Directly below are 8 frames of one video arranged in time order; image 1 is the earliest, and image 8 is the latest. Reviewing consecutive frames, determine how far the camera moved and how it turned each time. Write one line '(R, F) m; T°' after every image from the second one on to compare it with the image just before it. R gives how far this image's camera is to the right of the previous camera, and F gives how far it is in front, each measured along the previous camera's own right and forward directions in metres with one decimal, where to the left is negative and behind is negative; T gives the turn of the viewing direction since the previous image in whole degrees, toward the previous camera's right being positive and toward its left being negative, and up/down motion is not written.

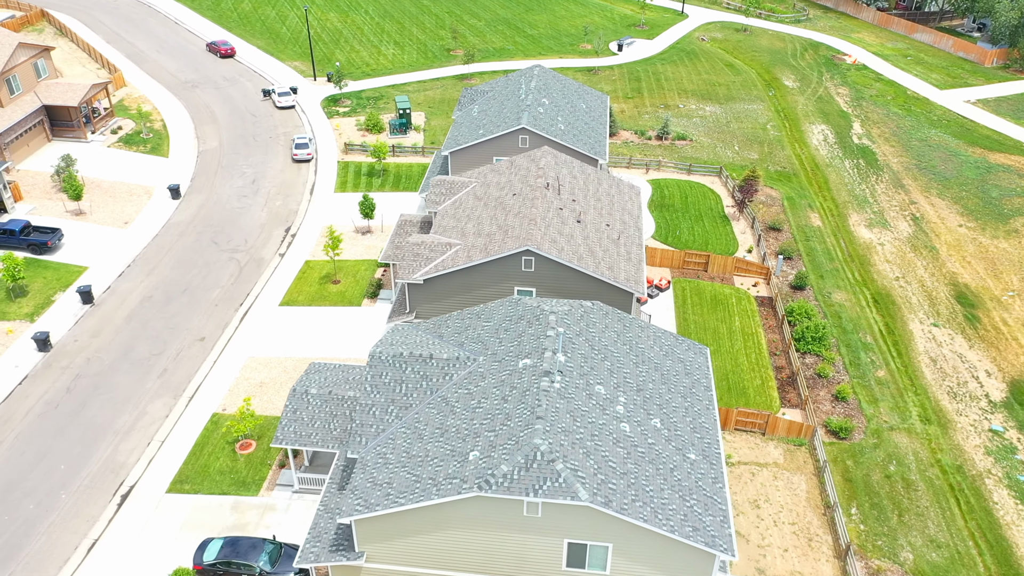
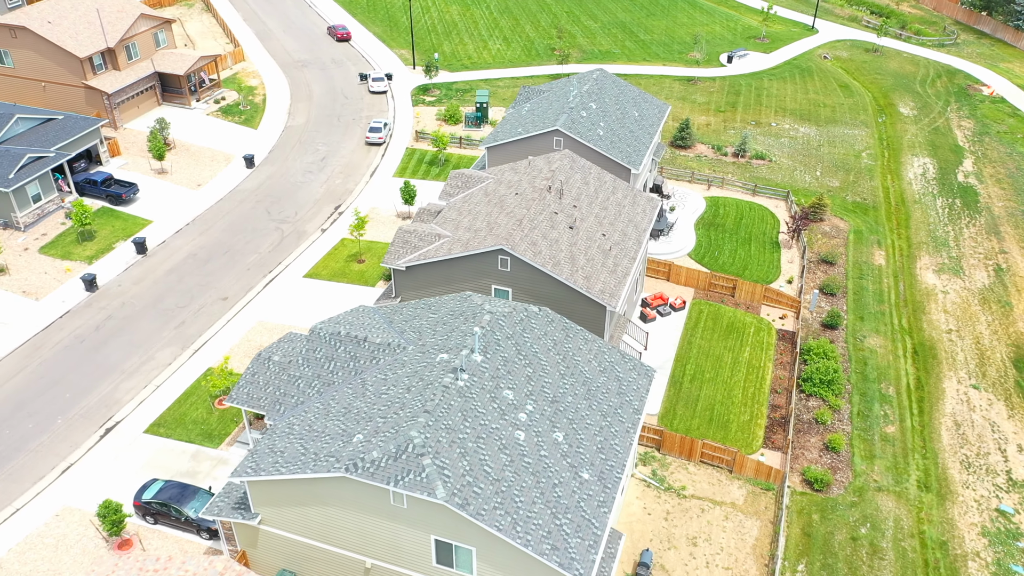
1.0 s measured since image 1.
(+6.6, +0.6) m; -11°
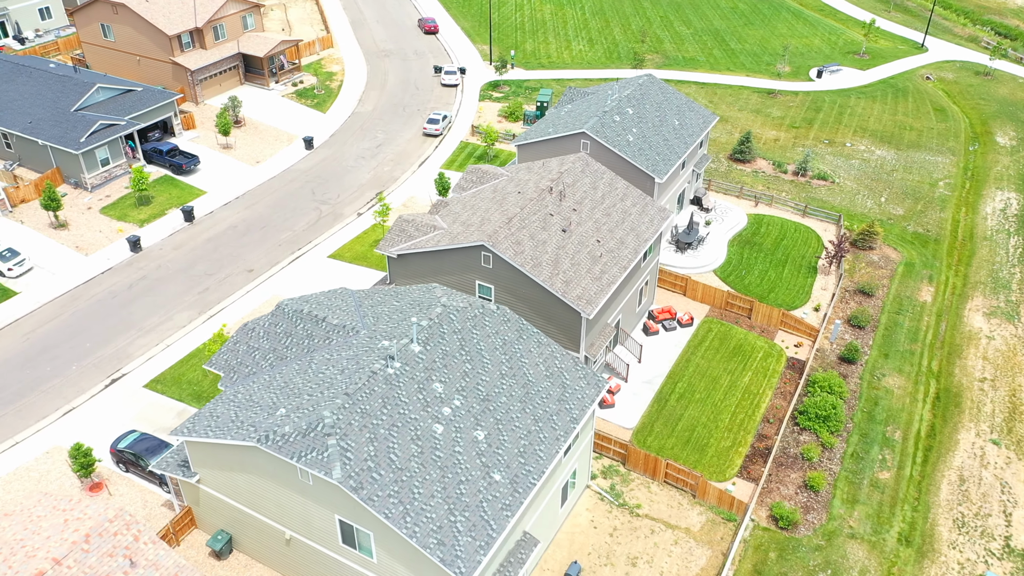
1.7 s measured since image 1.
(+5.1, +0.4) m; -8°
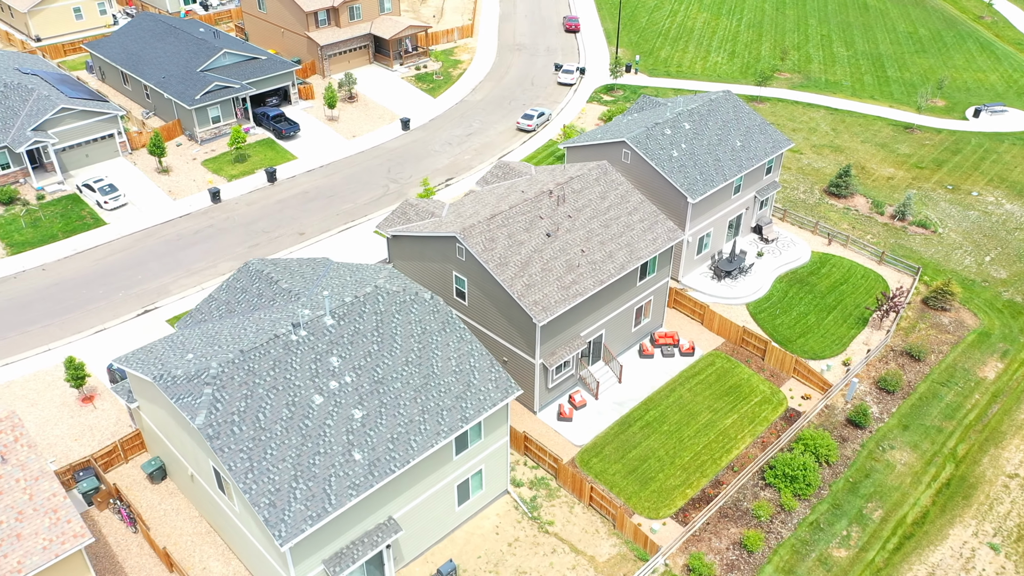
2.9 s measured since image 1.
(+8.2, +1.0) m; -13°
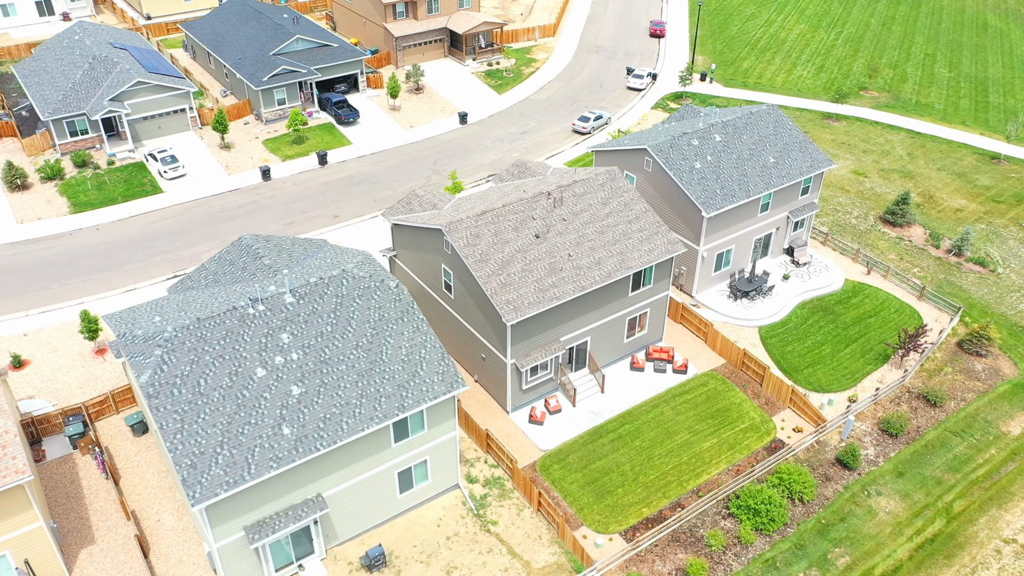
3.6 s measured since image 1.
(+5.0, +0.4) m; -8°
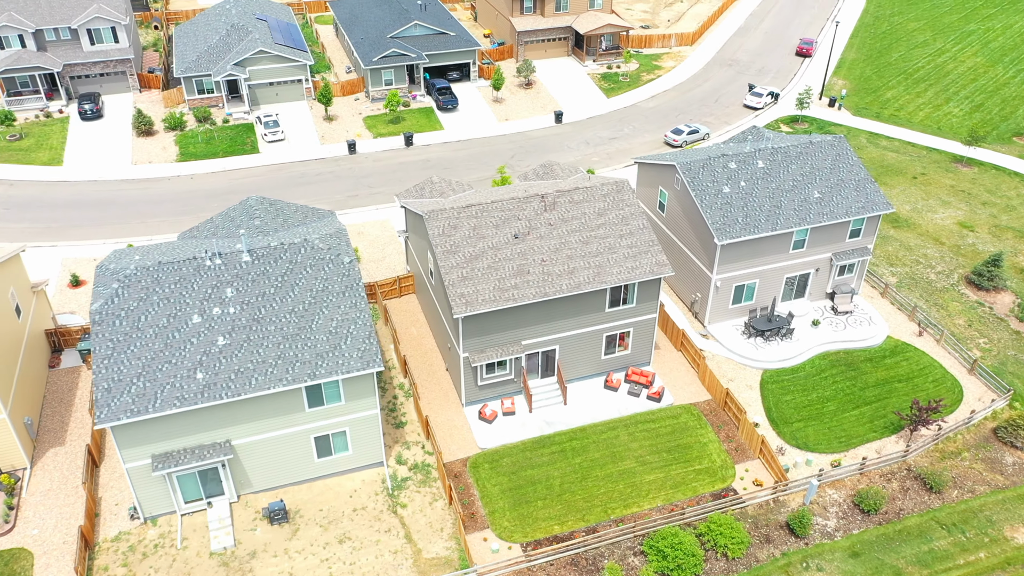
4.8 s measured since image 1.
(+8.2, +0.9) m; -13°
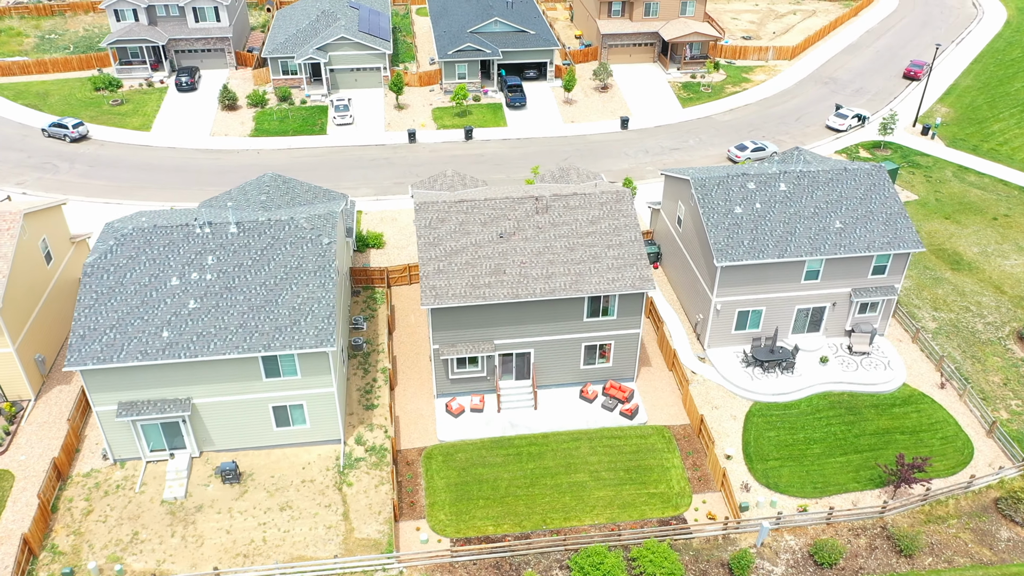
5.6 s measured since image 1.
(+5.7, +0.4) m; -9°
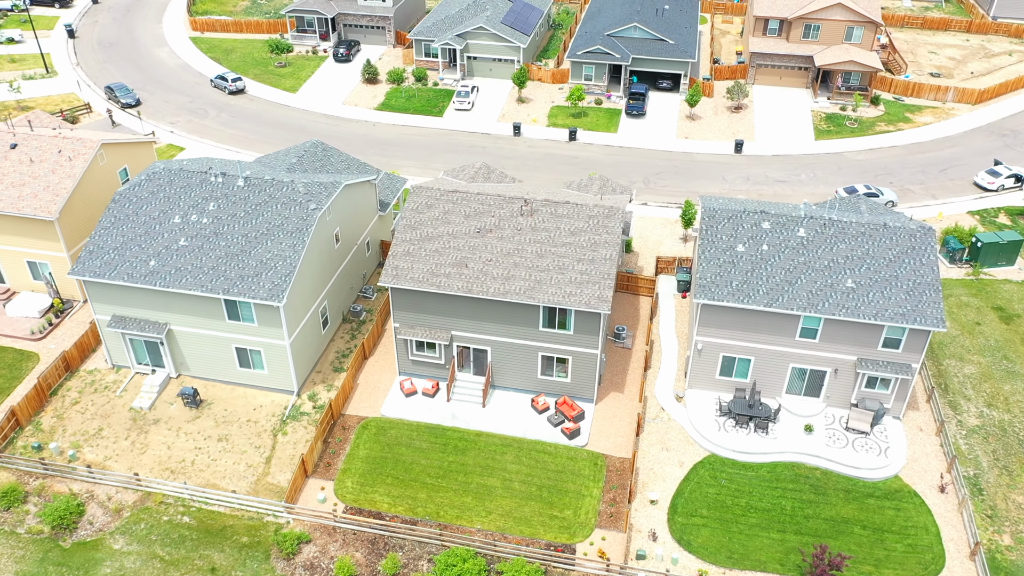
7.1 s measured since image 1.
(+9.7, +1.3) m; -16°
